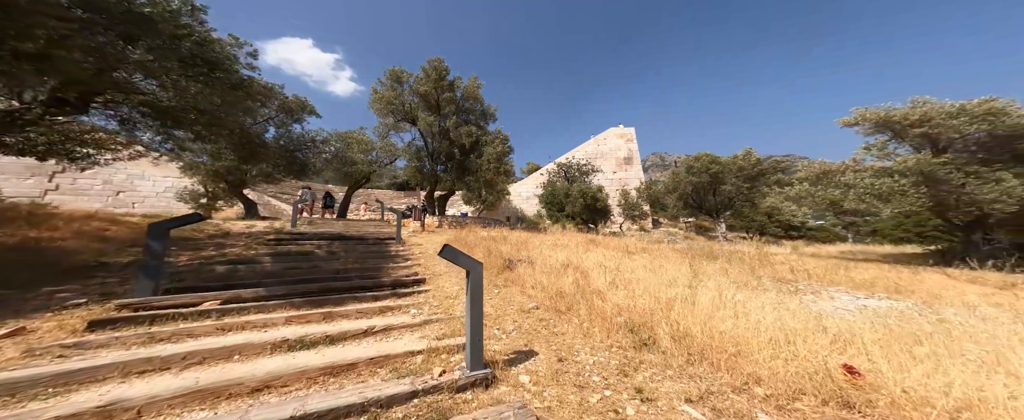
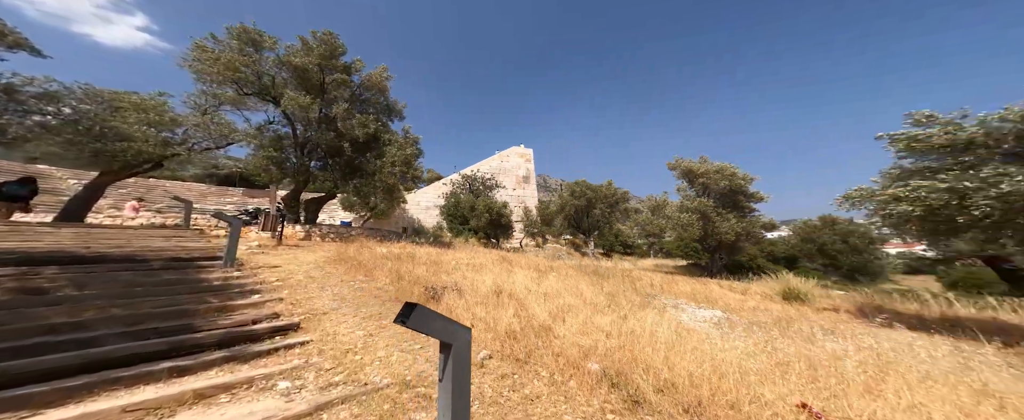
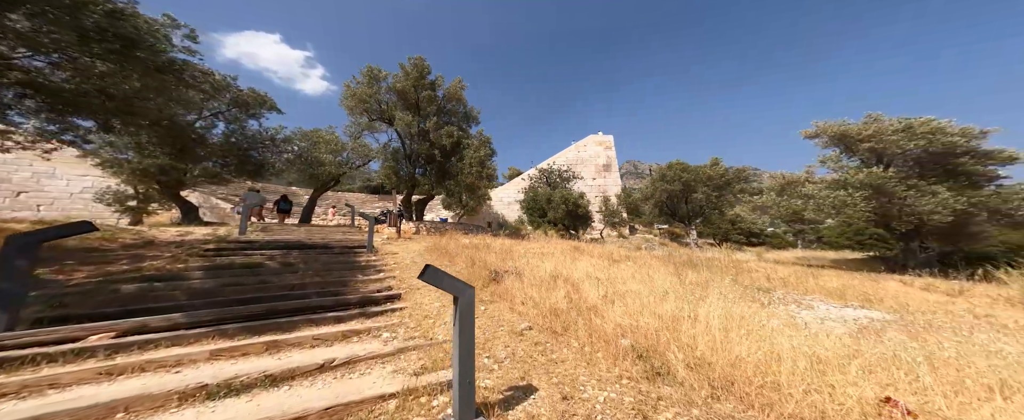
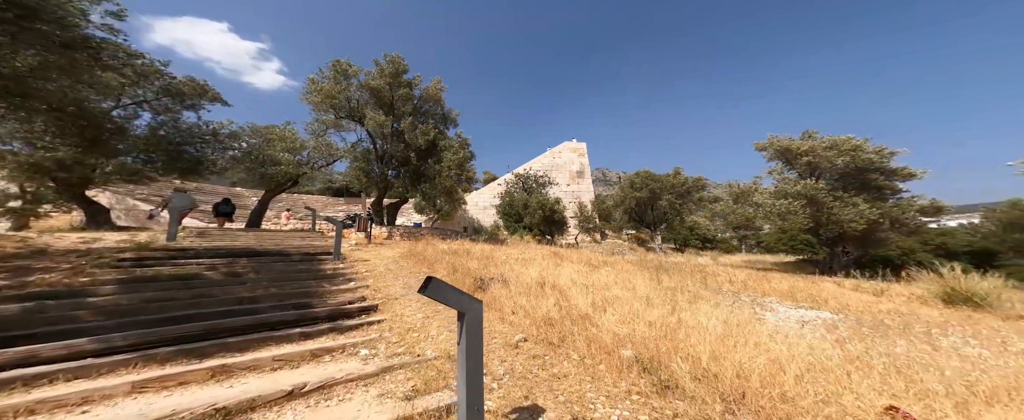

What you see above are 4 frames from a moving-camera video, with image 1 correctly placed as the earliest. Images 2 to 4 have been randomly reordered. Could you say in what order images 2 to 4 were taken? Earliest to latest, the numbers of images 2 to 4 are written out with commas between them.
3, 4, 2
